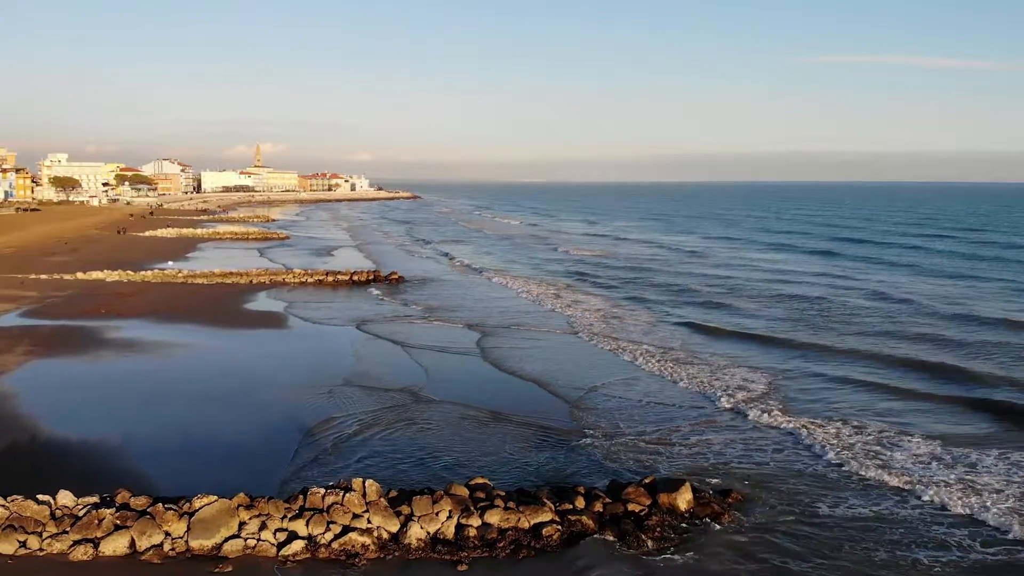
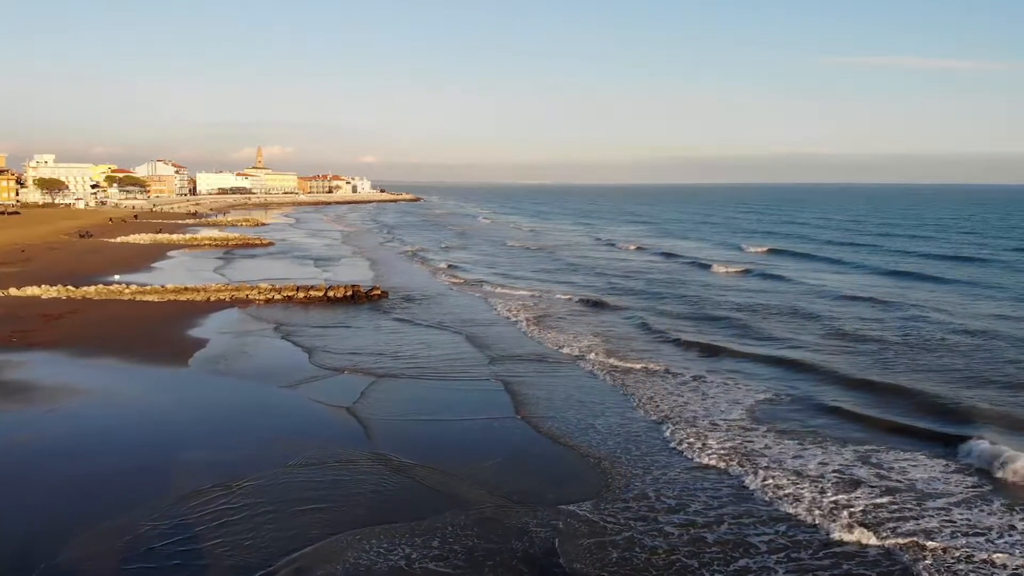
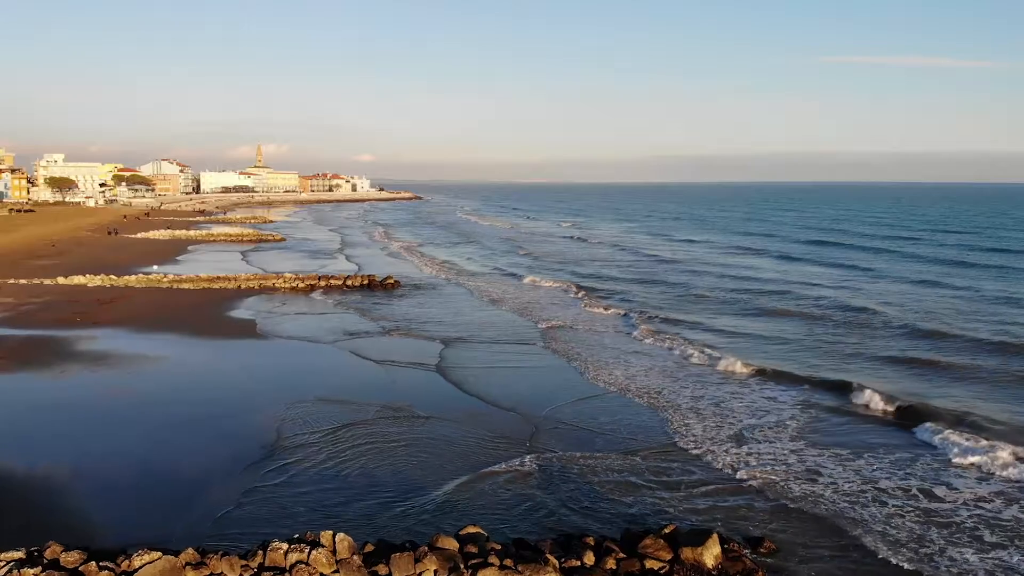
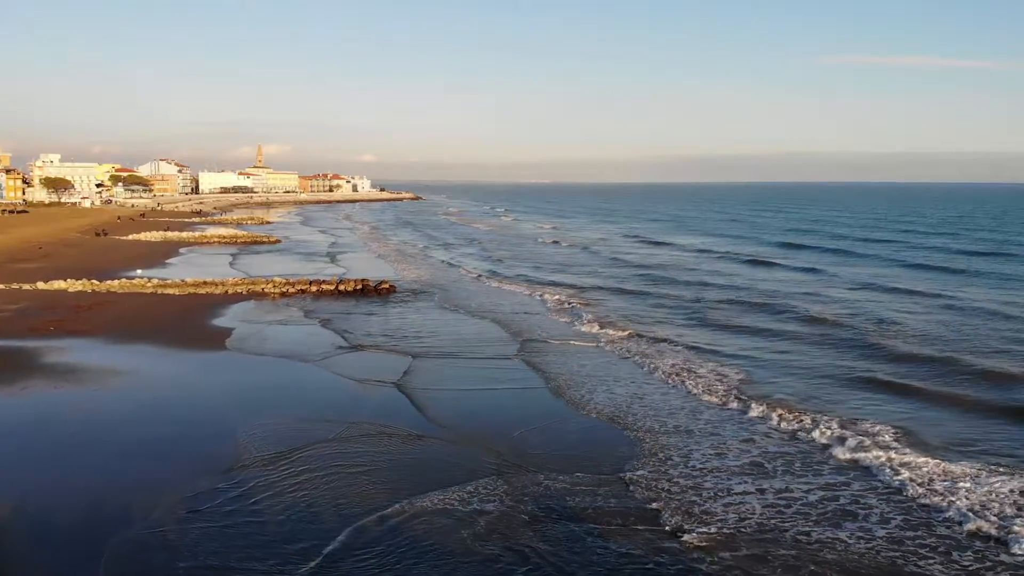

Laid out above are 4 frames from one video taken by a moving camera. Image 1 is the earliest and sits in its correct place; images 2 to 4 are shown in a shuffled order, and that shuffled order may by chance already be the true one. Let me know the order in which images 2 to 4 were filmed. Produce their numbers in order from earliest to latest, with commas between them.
3, 4, 2
